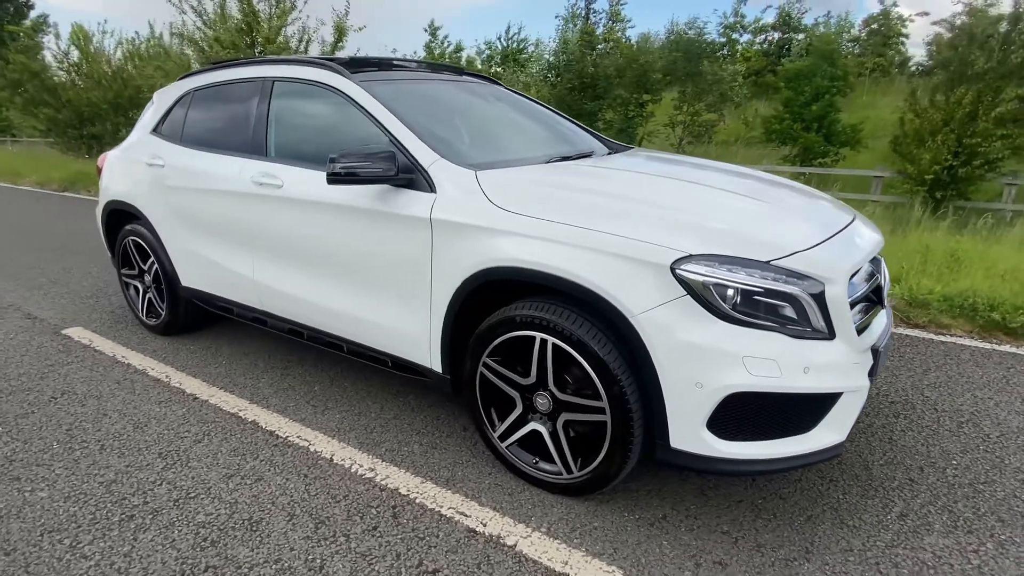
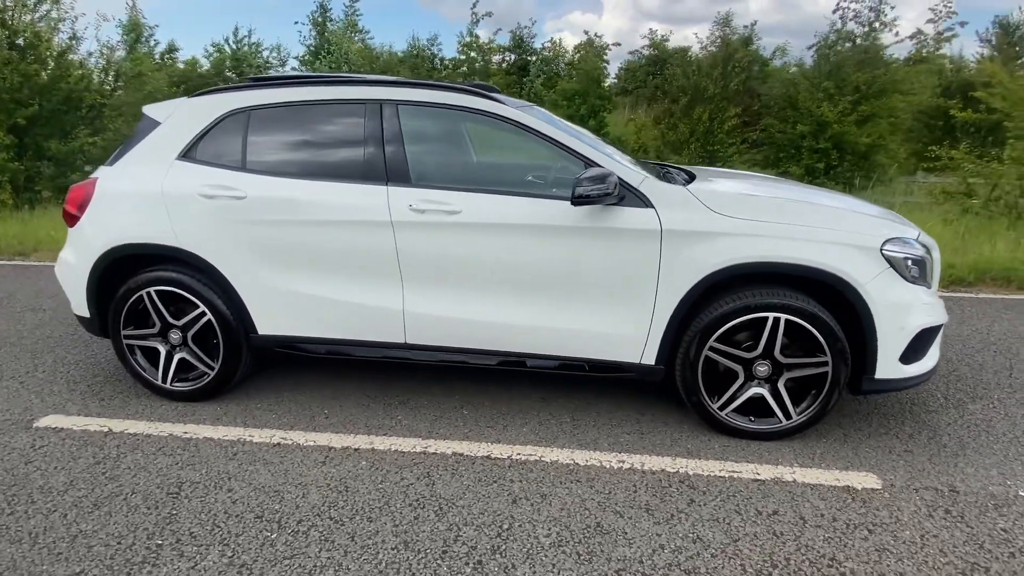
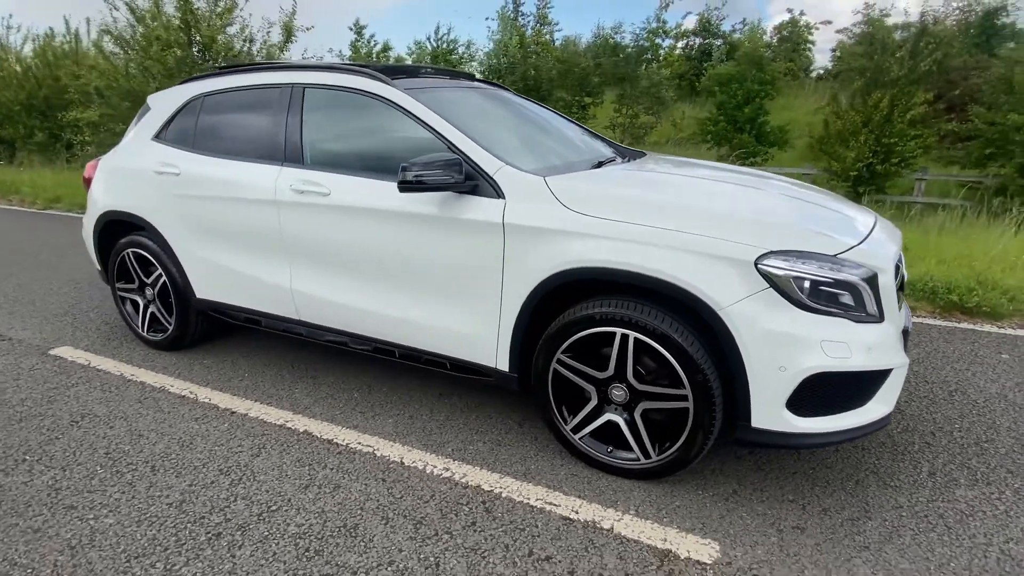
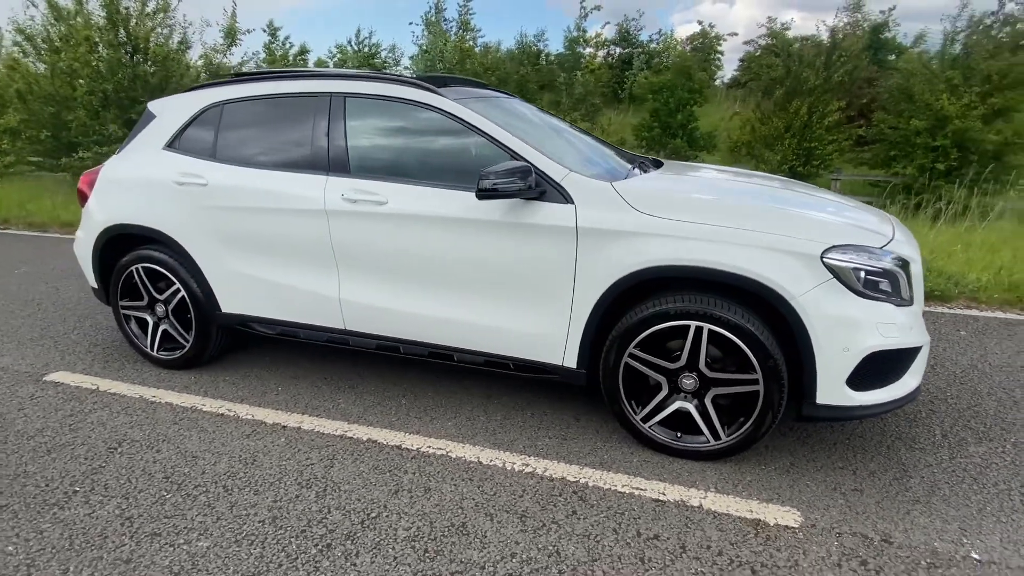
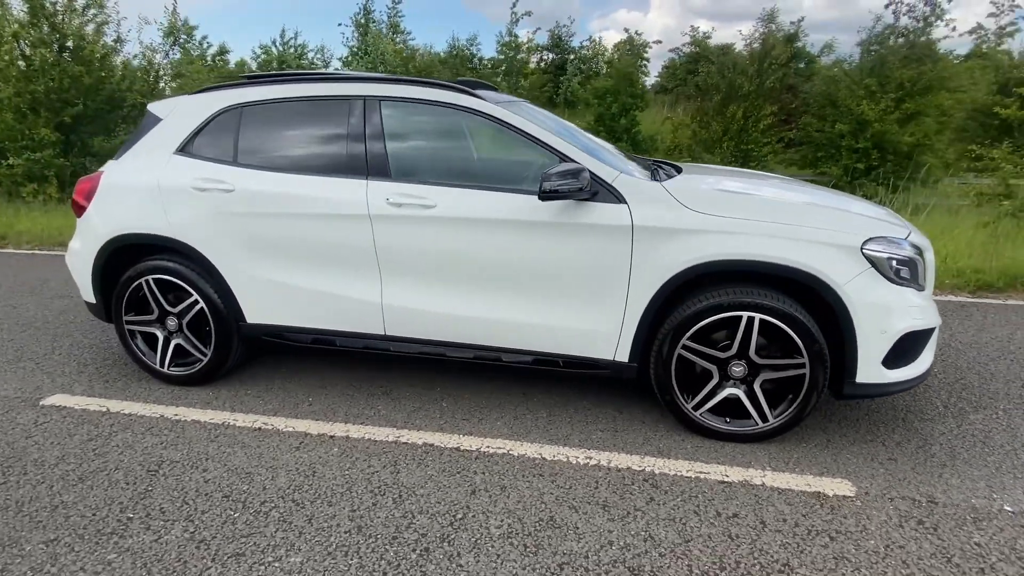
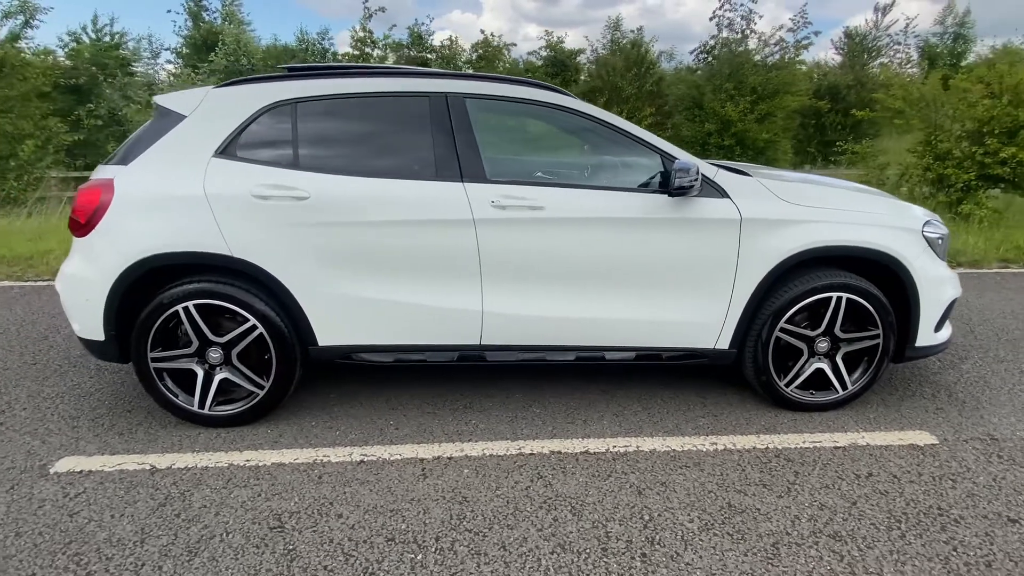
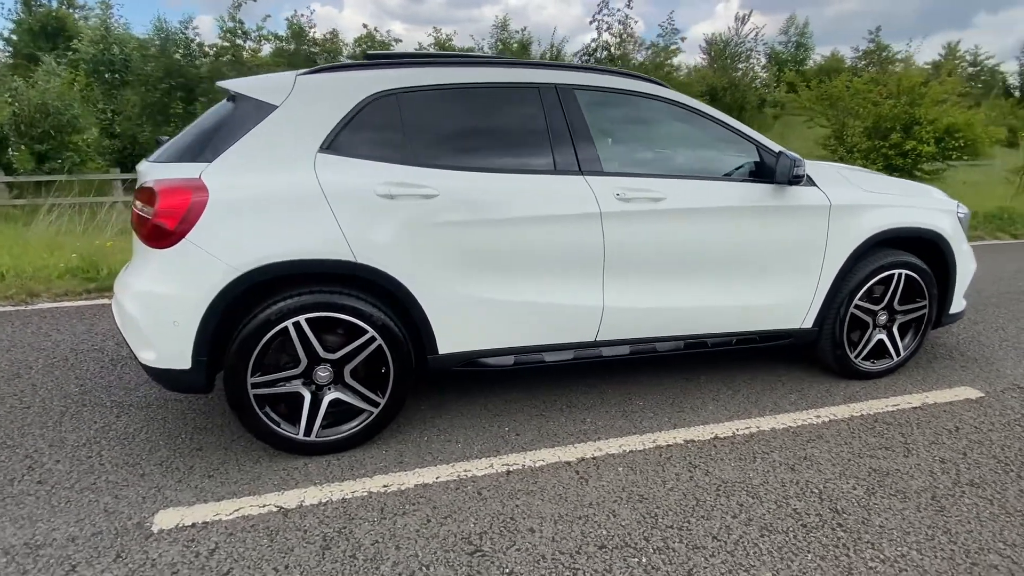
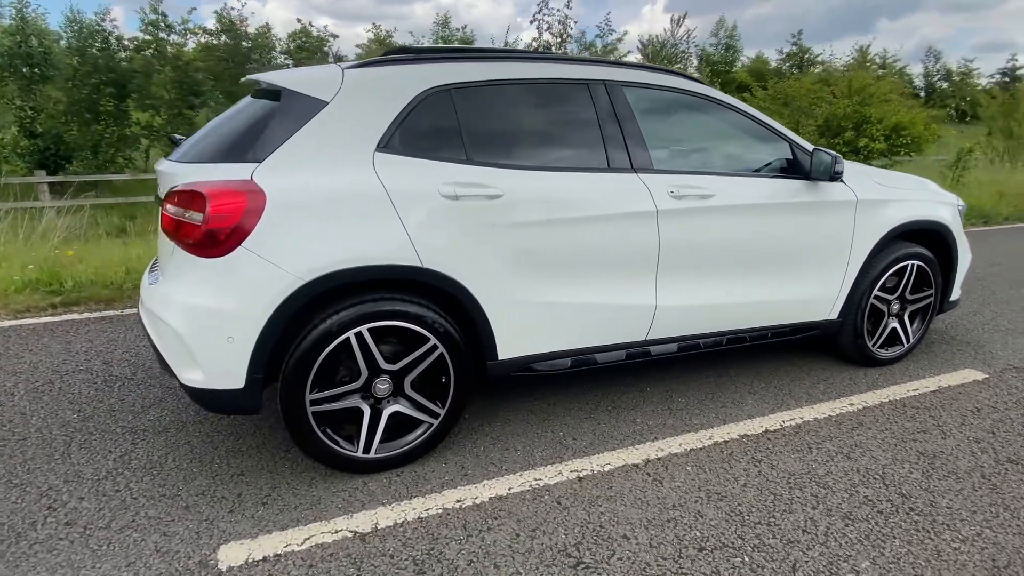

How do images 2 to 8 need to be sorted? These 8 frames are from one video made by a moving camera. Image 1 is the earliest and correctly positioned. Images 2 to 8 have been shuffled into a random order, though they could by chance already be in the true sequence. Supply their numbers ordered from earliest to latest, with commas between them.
3, 4, 5, 2, 6, 7, 8
